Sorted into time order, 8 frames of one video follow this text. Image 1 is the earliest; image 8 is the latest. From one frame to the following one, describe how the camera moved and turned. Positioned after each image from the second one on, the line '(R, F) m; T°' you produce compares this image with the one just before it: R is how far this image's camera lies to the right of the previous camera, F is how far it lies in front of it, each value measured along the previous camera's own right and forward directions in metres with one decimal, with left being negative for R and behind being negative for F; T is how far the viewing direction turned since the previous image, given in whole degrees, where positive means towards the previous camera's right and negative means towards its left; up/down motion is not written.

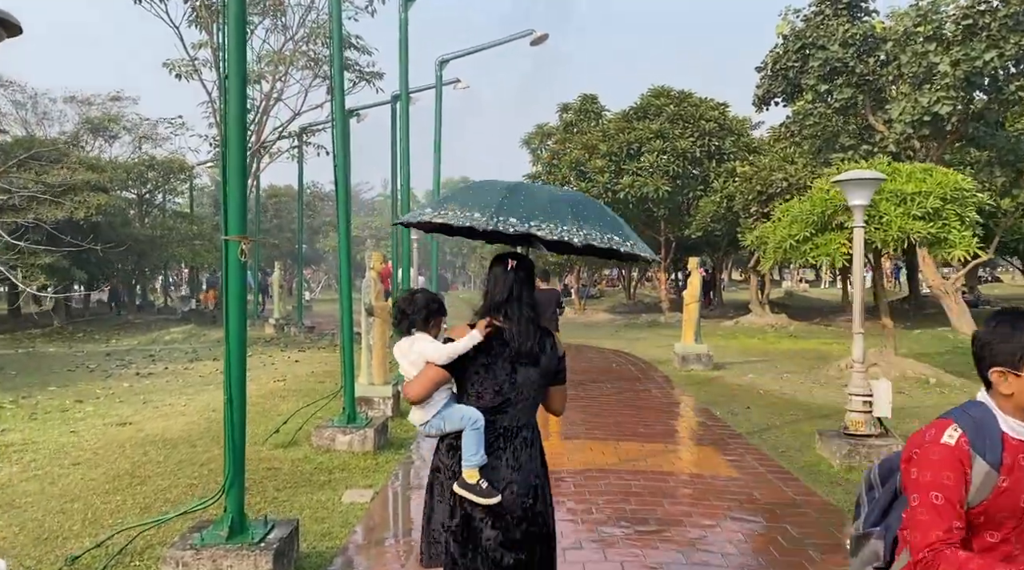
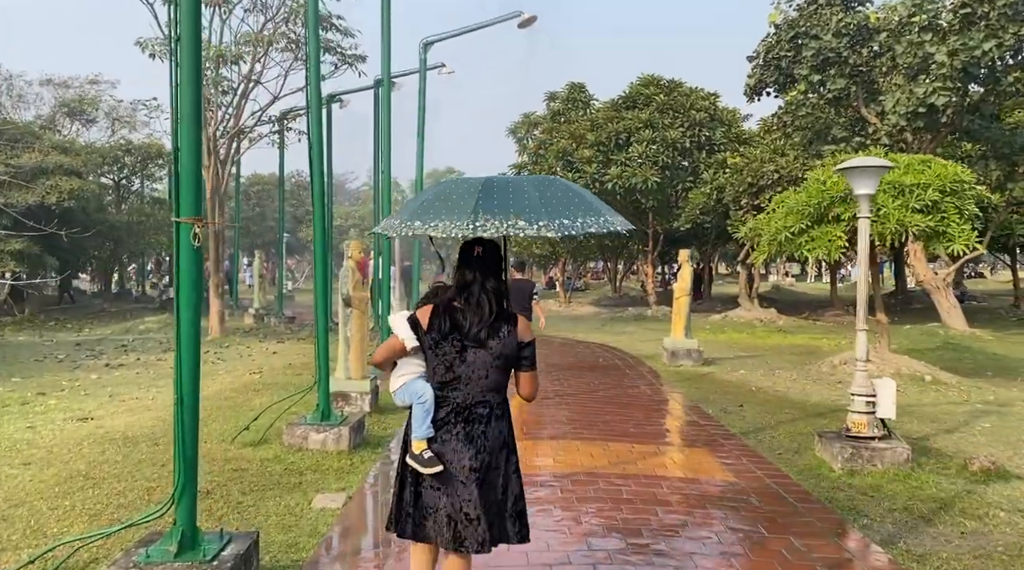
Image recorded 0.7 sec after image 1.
(0.0, +0.4) m; +1°
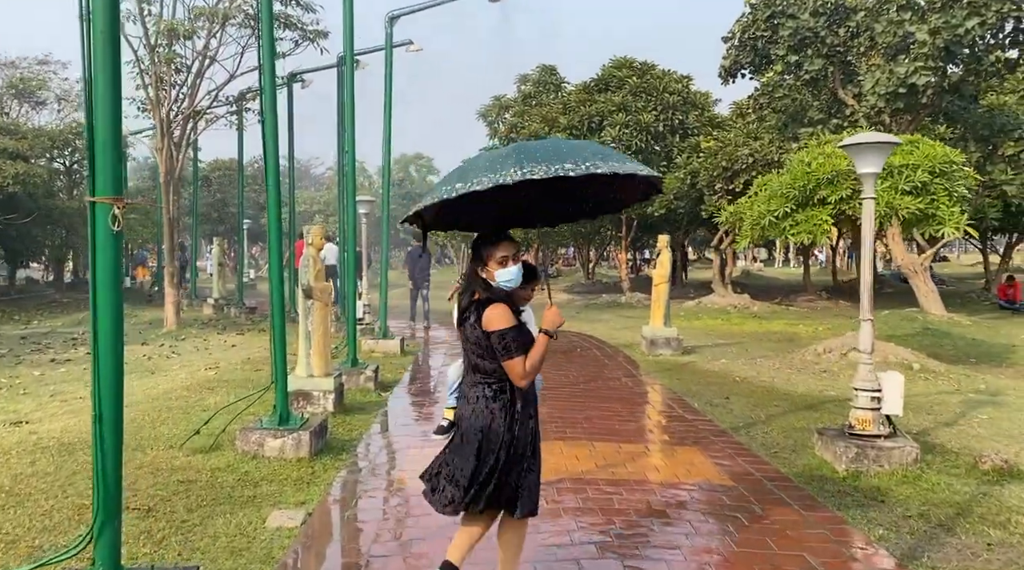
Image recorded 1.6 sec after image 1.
(-0.1, +0.6) m; +2°
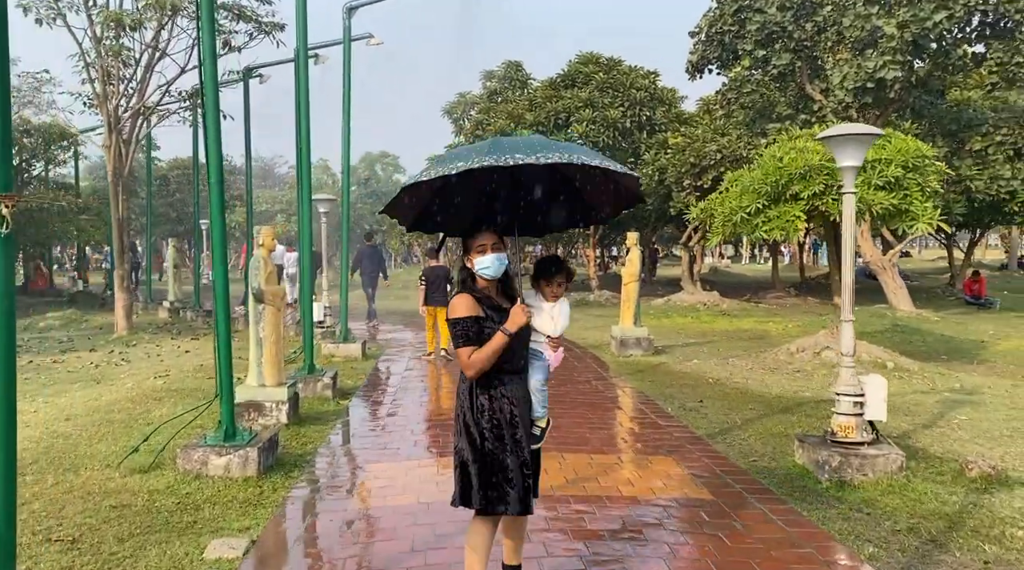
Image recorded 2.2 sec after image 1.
(0.0, +0.4) m; +2°
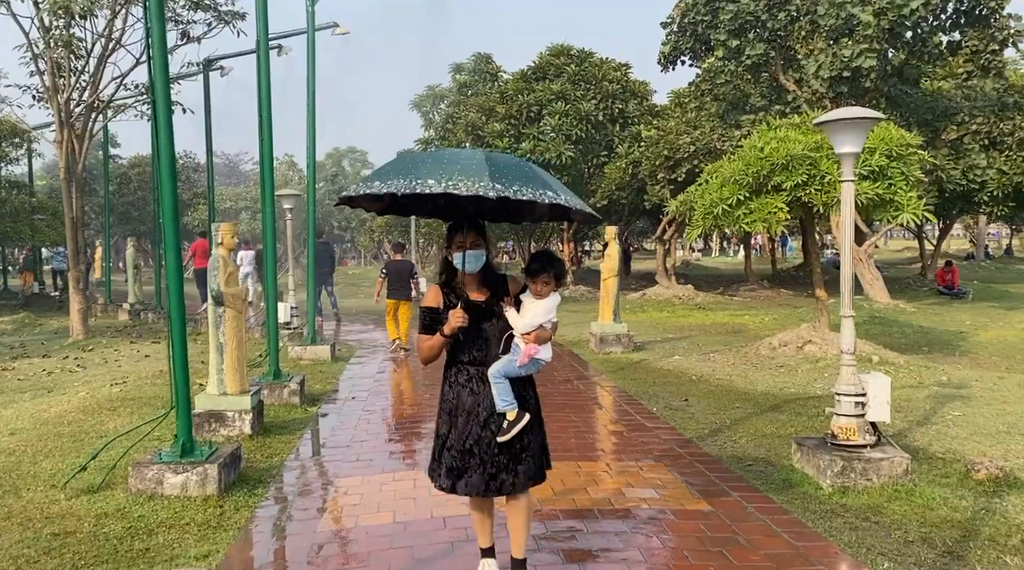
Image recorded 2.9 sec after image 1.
(-0.1, +0.4) m; +2°
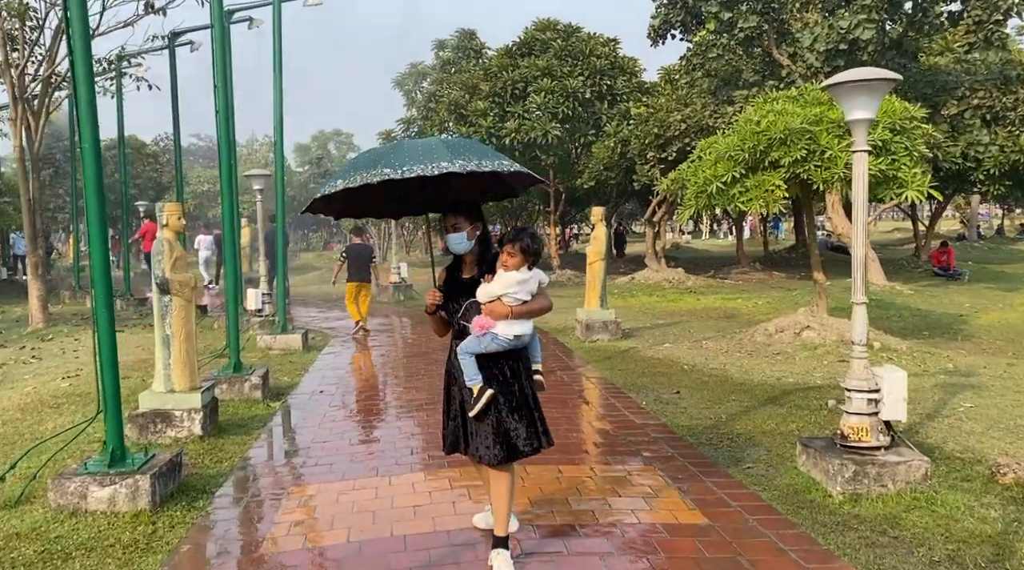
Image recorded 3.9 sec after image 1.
(+0.1, +0.6) m; +1°
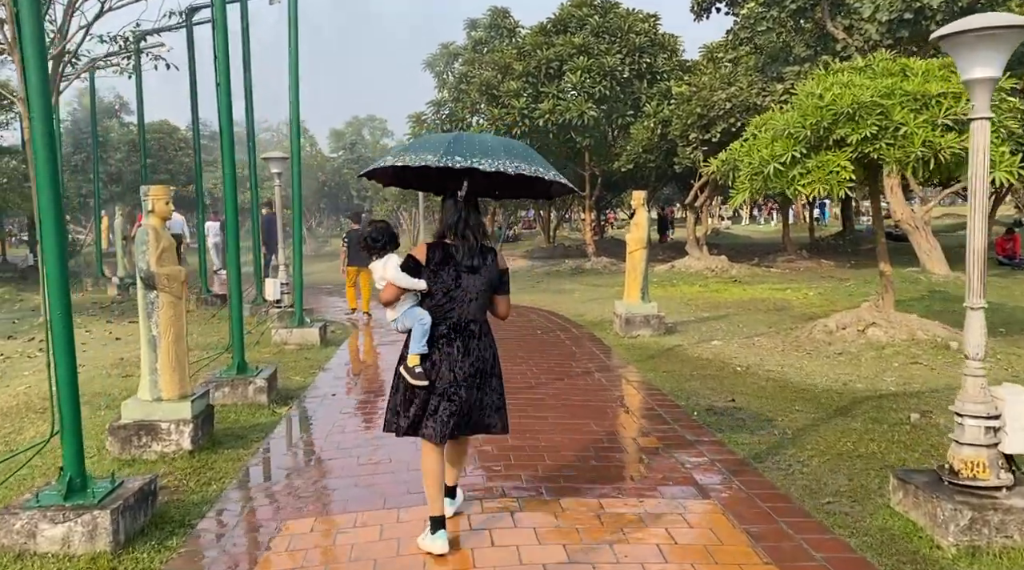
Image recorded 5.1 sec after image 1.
(0.0, +0.9) m; -2°
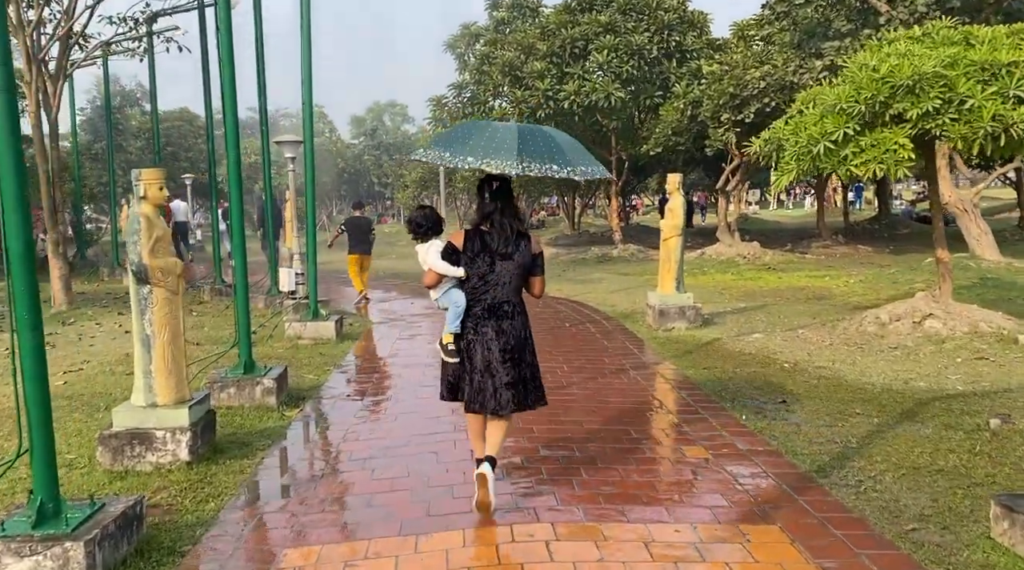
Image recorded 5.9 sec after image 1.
(0.0, +0.6) m; -1°
